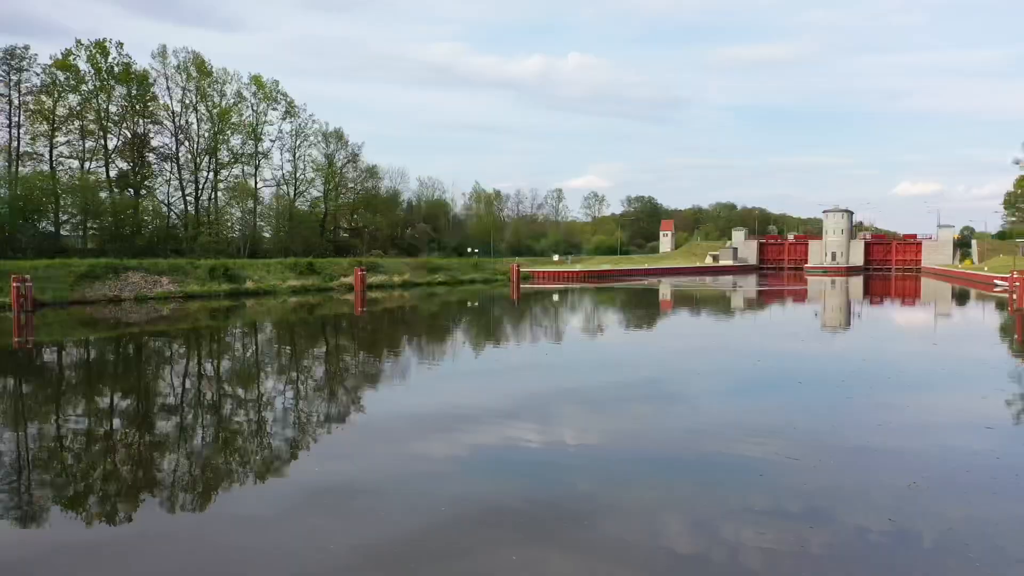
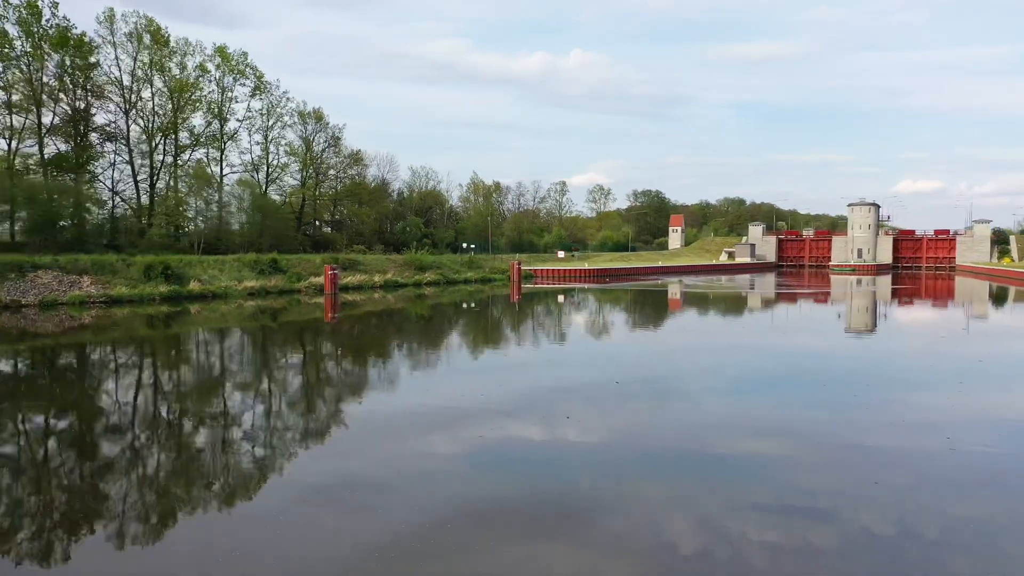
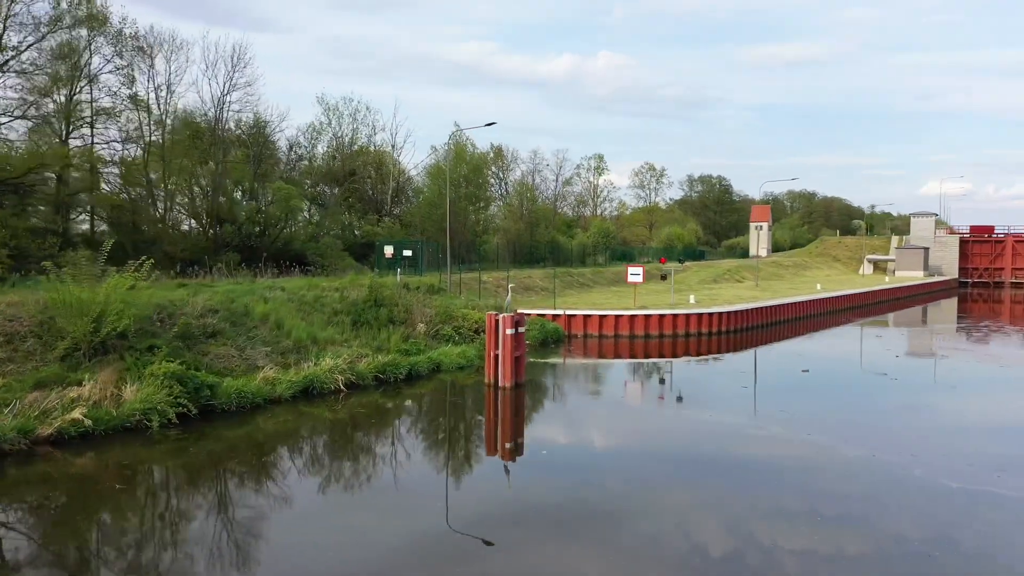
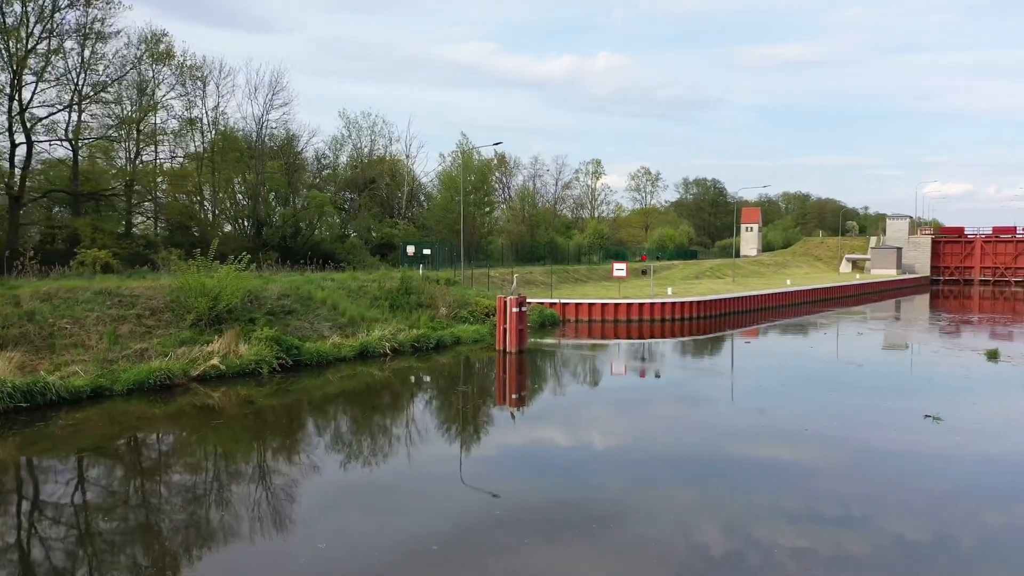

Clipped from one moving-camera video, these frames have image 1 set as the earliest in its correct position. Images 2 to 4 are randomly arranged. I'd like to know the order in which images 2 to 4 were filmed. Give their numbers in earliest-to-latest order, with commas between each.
2, 4, 3
